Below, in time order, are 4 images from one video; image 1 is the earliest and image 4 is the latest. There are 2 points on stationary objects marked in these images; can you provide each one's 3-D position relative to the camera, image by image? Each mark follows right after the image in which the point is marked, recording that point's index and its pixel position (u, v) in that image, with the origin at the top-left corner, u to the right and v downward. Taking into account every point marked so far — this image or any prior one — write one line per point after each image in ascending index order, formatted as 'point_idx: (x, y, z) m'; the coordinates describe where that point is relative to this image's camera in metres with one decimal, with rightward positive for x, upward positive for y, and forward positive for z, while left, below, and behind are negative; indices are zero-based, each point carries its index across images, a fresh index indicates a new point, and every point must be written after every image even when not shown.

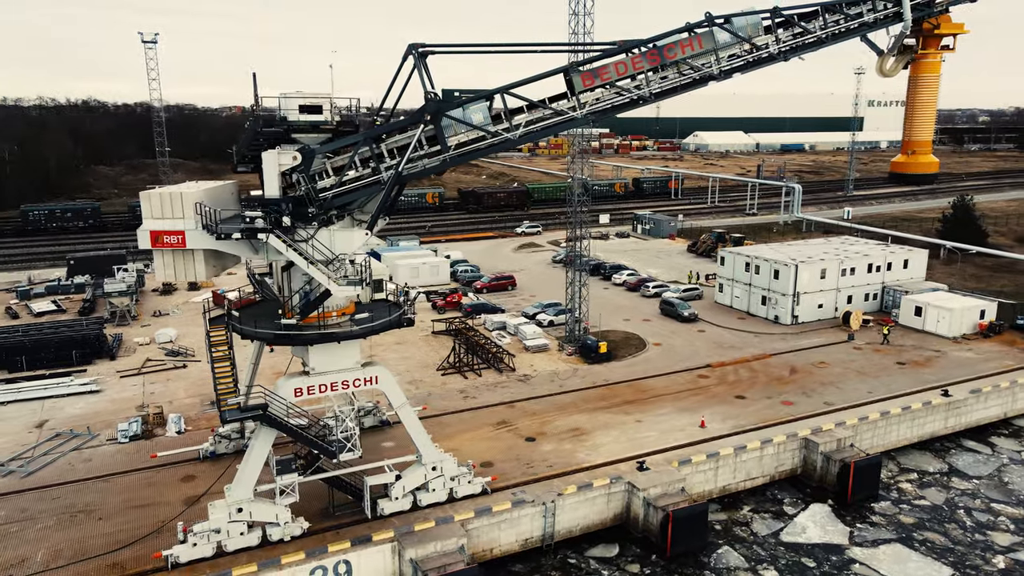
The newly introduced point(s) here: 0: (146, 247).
0: (-7.5, +0.9, +15.1) m
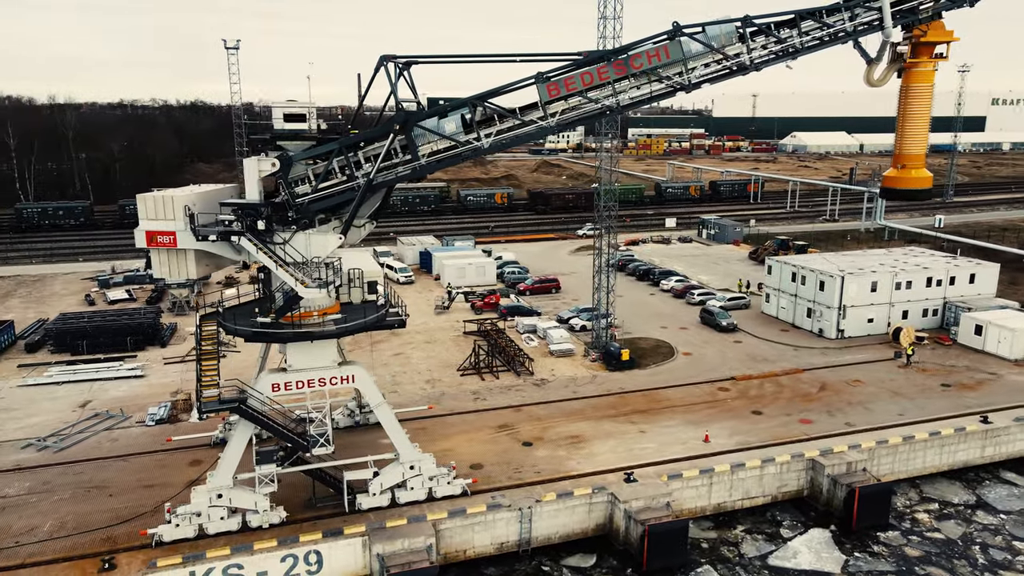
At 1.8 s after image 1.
0: (-8.3, +0.9, +16.2) m
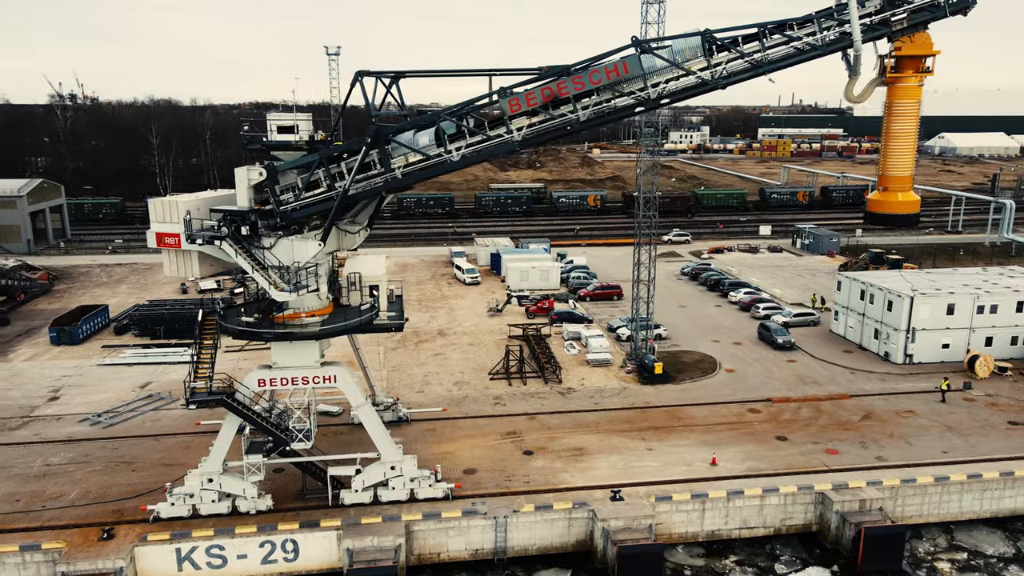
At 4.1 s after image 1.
0: (-8.8, +1.0, +17.7) m
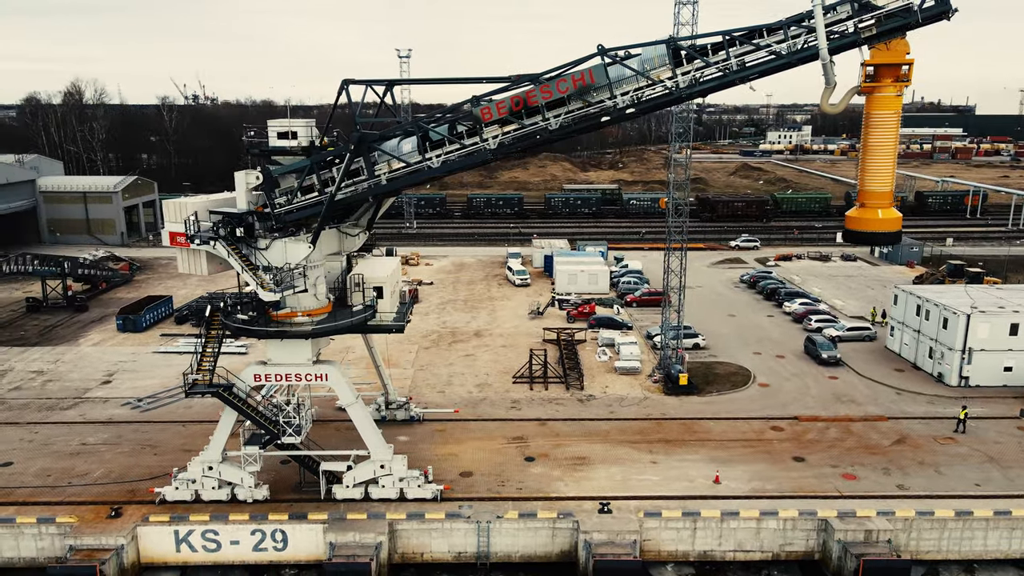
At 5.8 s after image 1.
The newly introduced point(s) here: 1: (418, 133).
0: (-9.1, +1.1, +18.9) m
1: (-2.1, +3.6, +16.6) m
